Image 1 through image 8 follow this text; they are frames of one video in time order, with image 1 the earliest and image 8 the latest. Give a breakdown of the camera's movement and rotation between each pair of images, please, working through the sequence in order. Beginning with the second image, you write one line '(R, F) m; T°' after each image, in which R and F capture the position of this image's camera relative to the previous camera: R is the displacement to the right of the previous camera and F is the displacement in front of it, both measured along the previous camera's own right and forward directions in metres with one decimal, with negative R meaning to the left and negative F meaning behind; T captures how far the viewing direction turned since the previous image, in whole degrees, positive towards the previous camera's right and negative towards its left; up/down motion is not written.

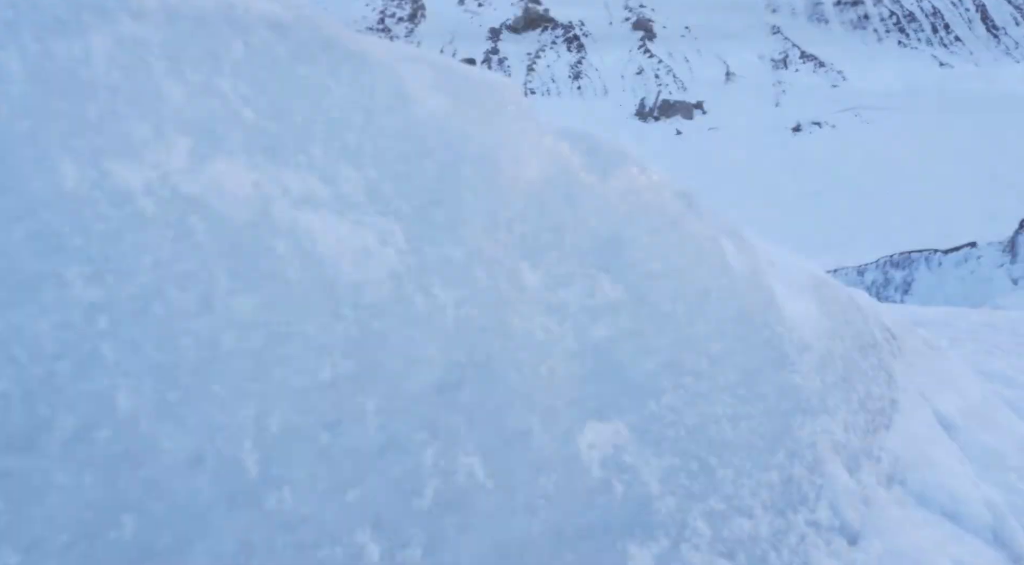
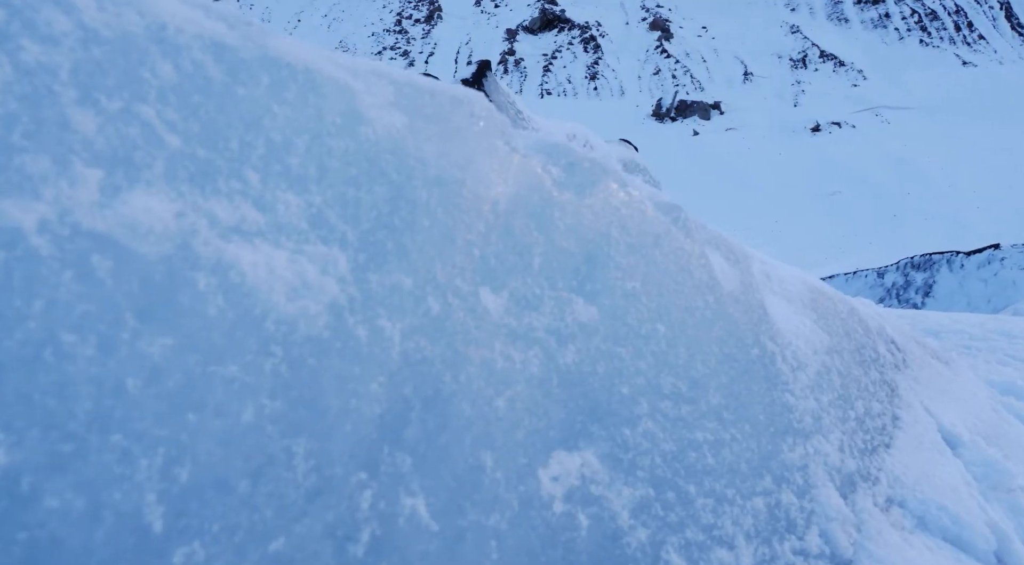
(+0.2, +0.1) m; -1°
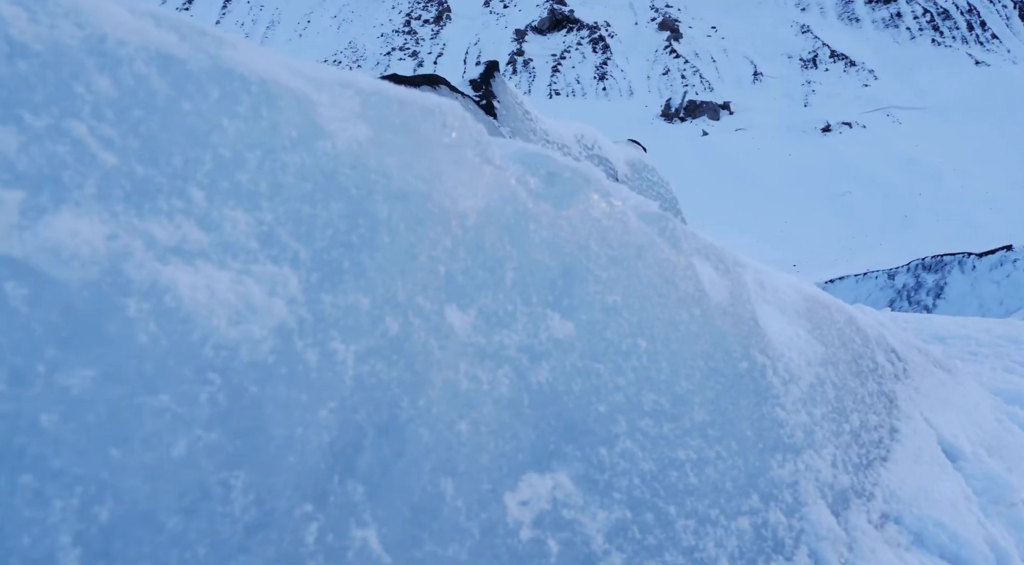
(+0.1, +0.1) m; -1°
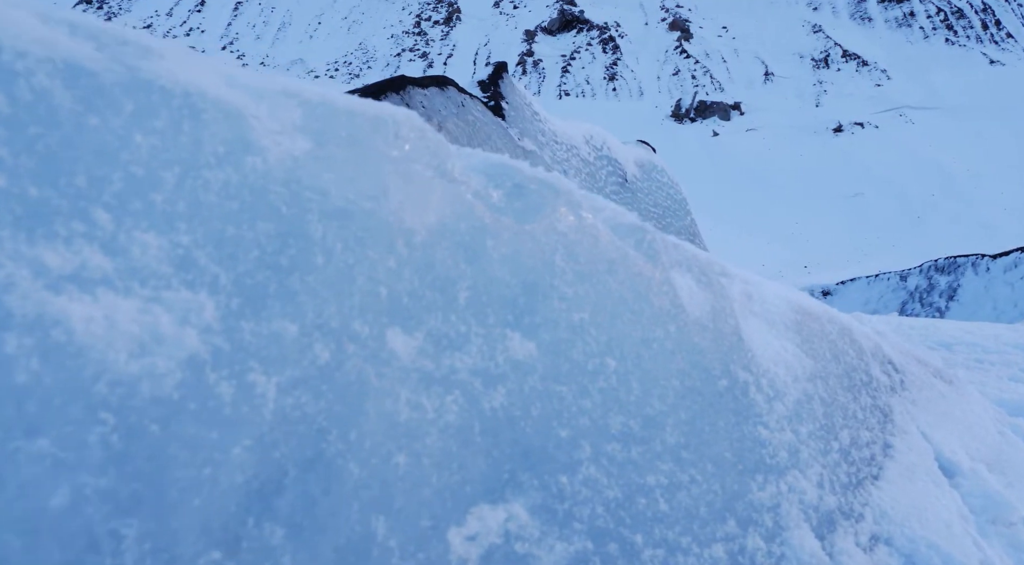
(+0.2, +0.1) m; -1°
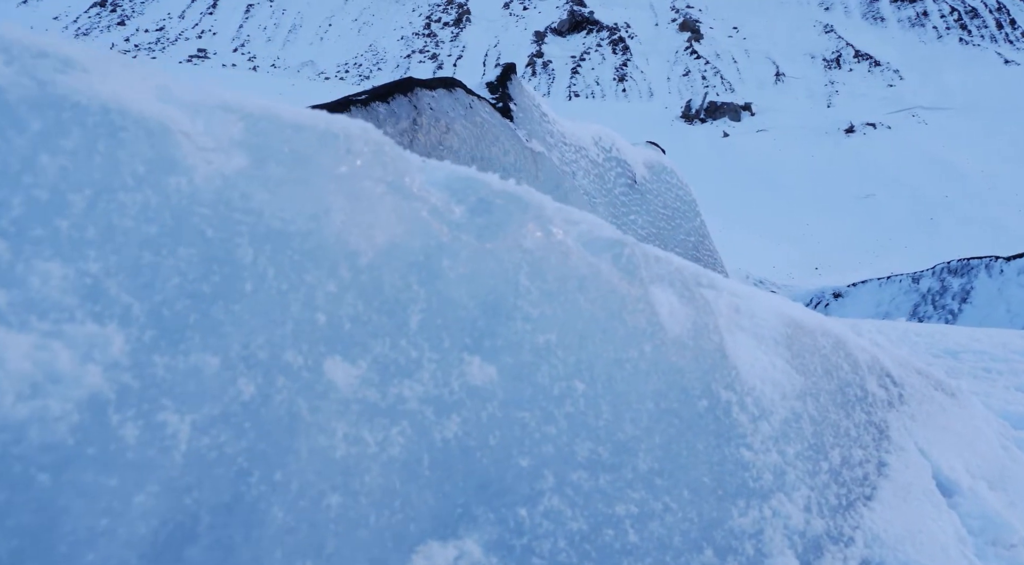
(+0.2, +0.1) m; -1°
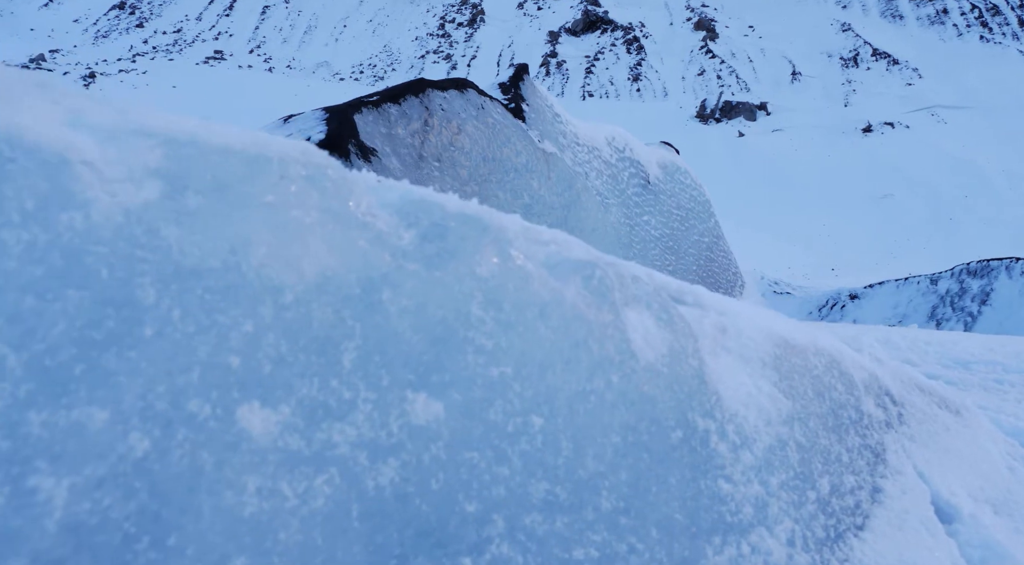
(+0.2, +0.2) m; -1°
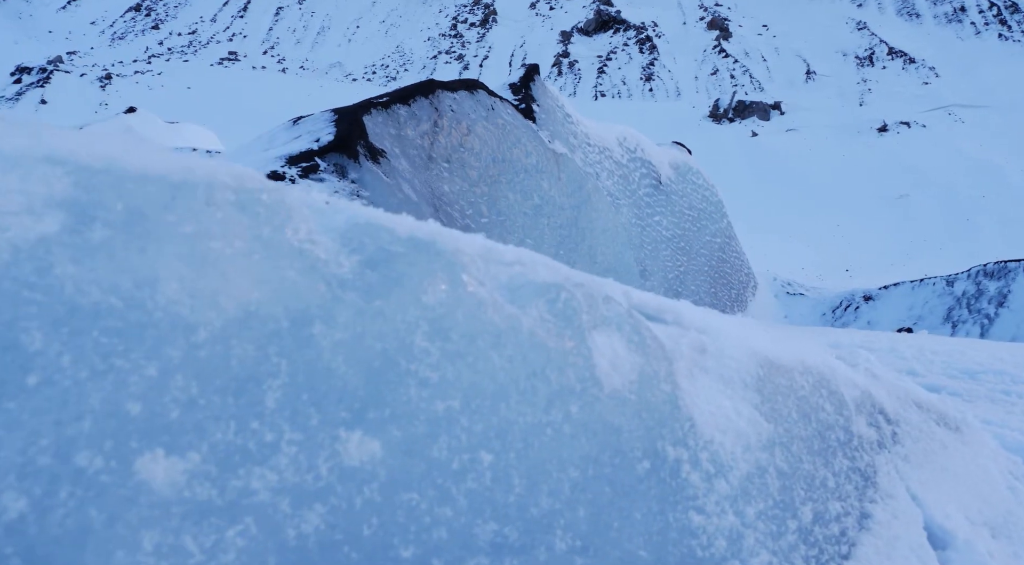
(+0.2, +0.2) m; -1°
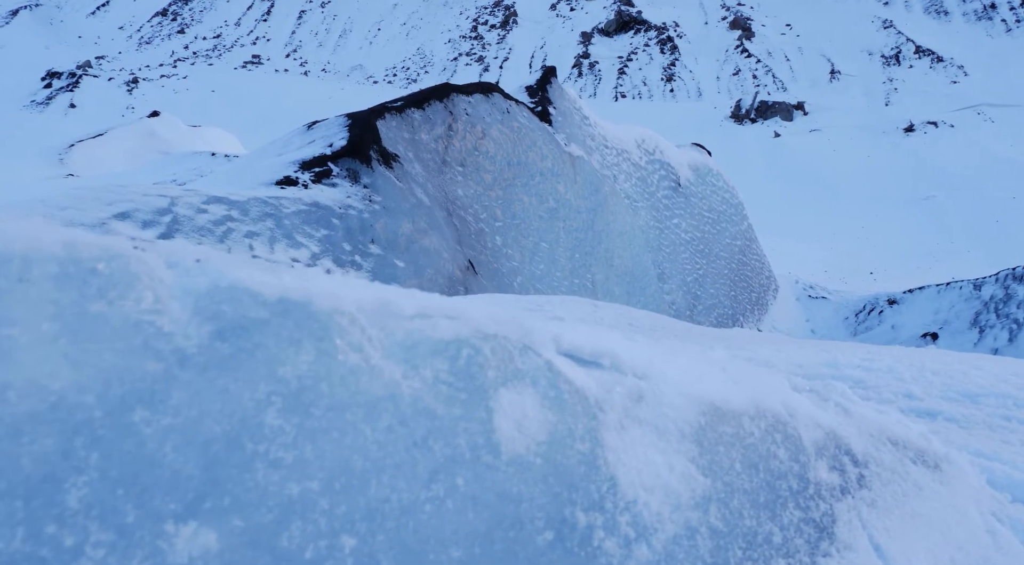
(+0.6, +0.2) m; -2°
